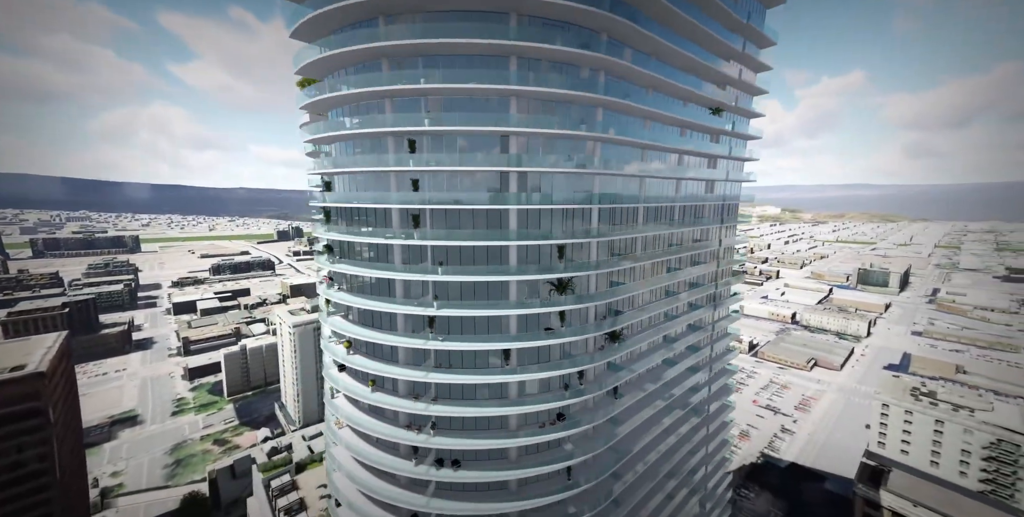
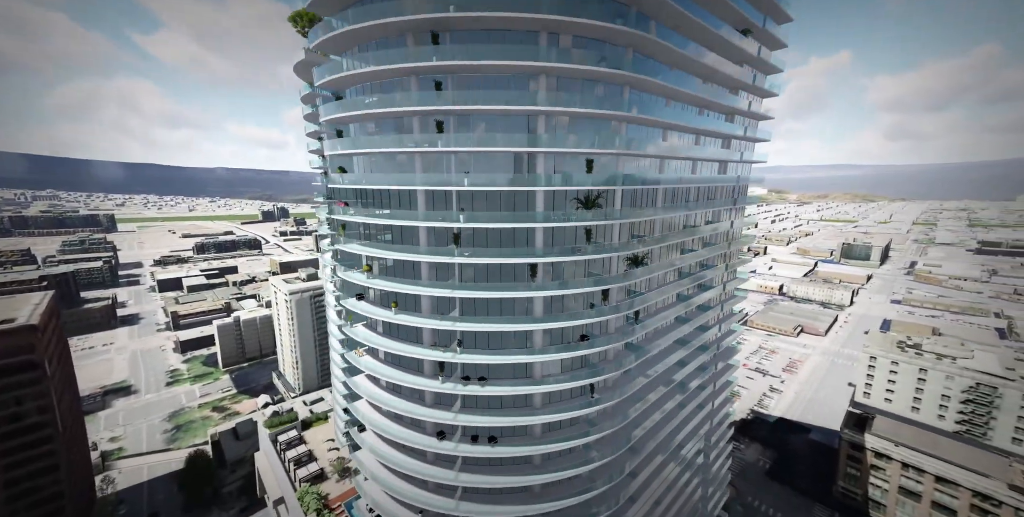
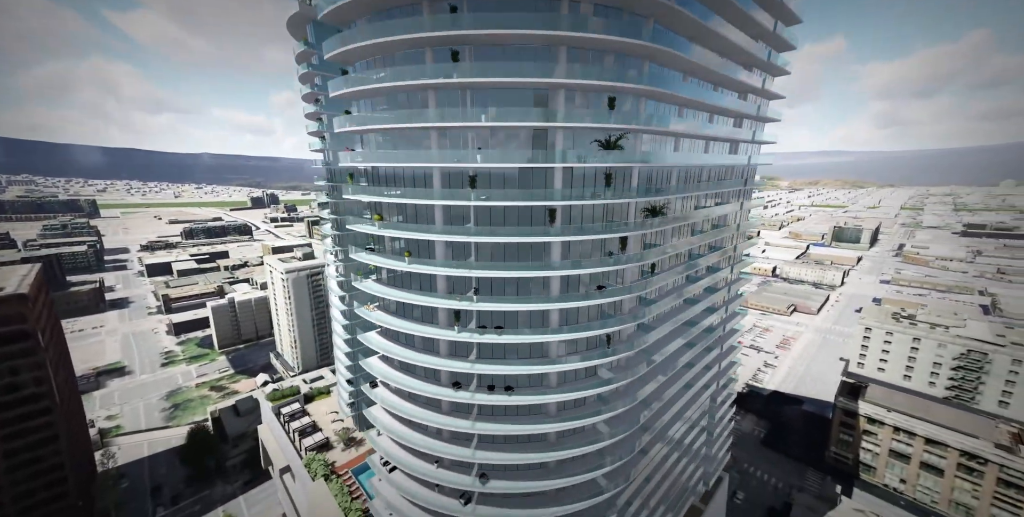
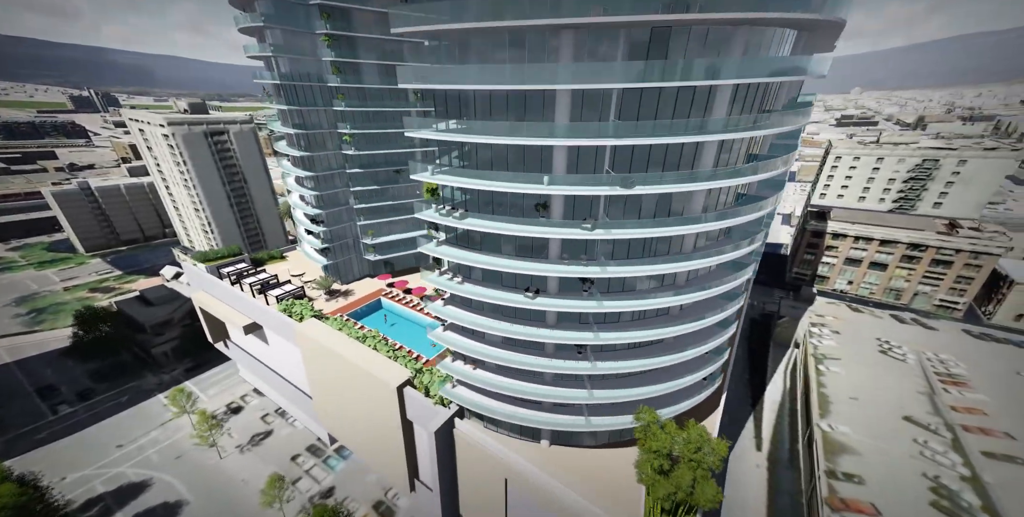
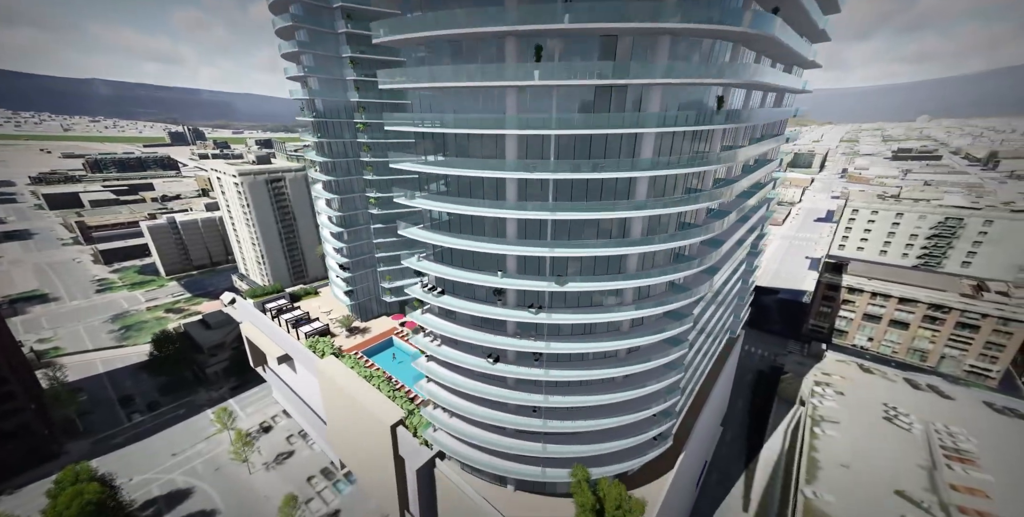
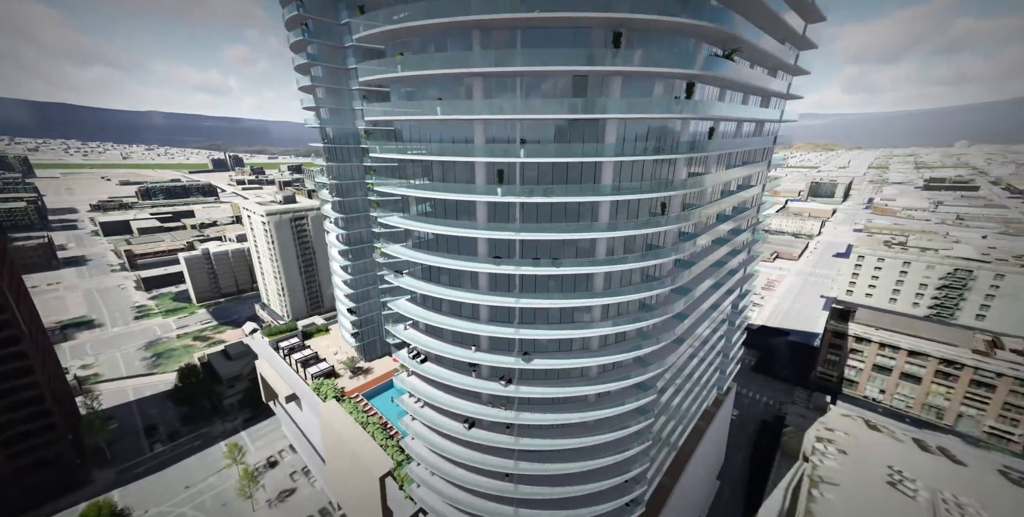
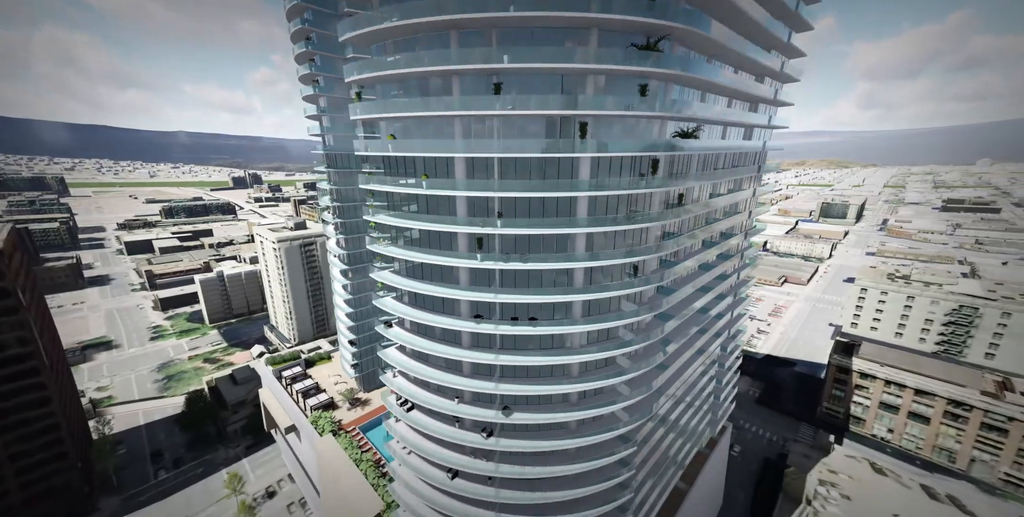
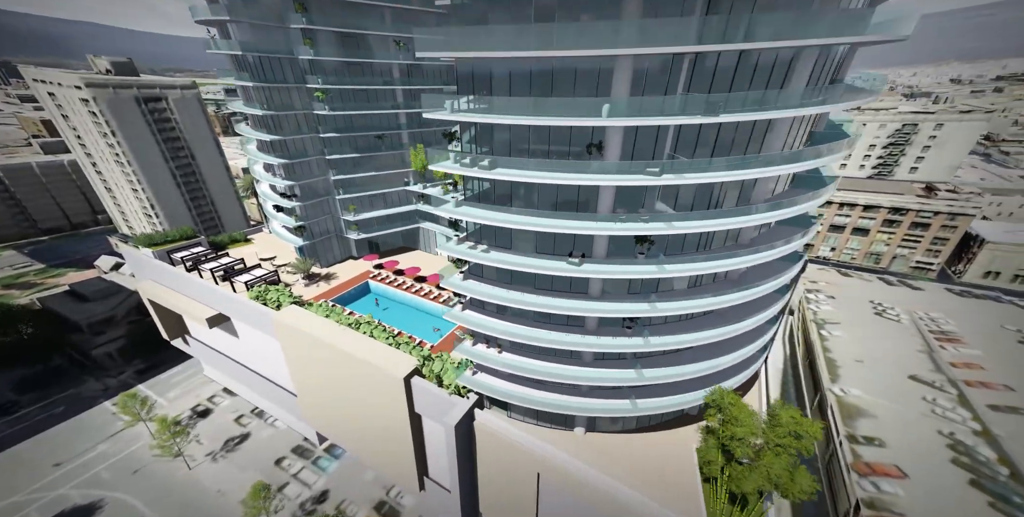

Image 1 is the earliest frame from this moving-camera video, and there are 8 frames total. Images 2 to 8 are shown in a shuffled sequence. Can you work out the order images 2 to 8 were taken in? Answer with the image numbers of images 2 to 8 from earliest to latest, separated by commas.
2, 3, 7, 6, 5, 4, 8
